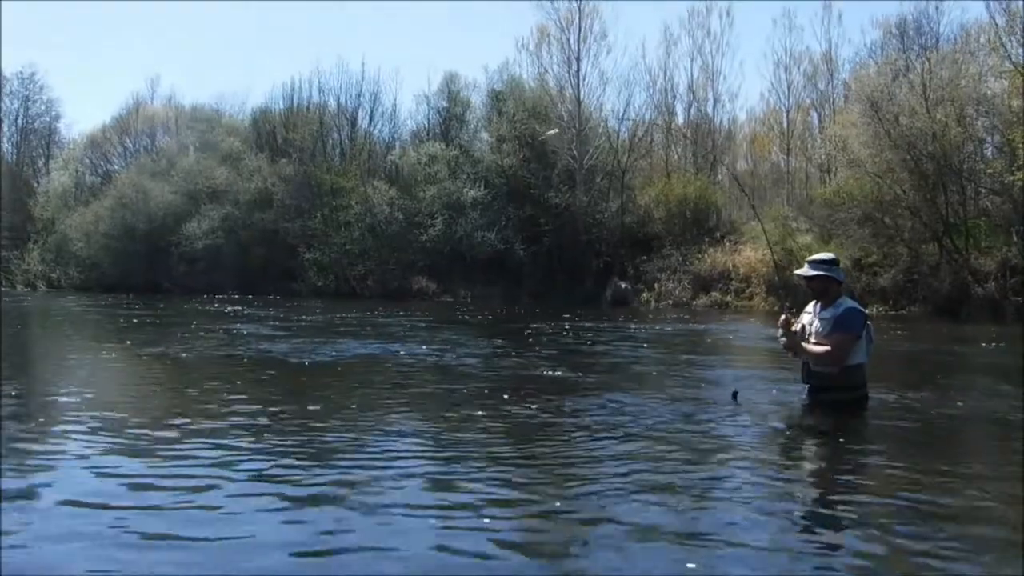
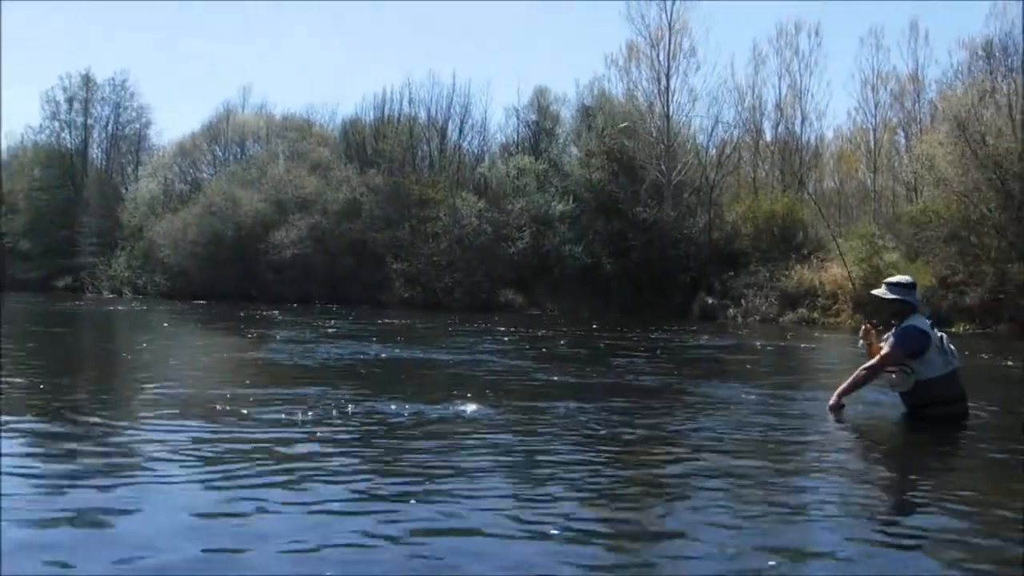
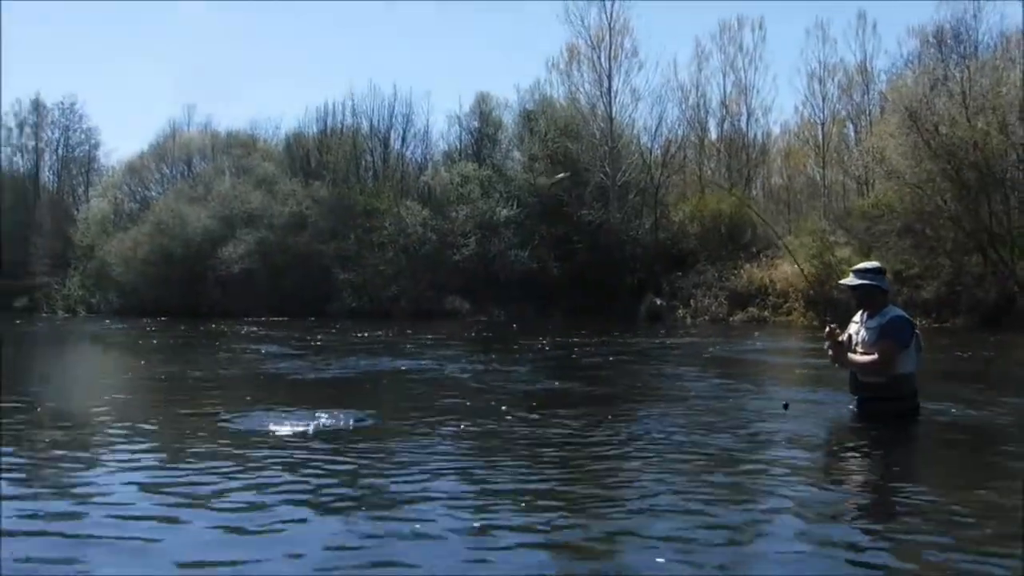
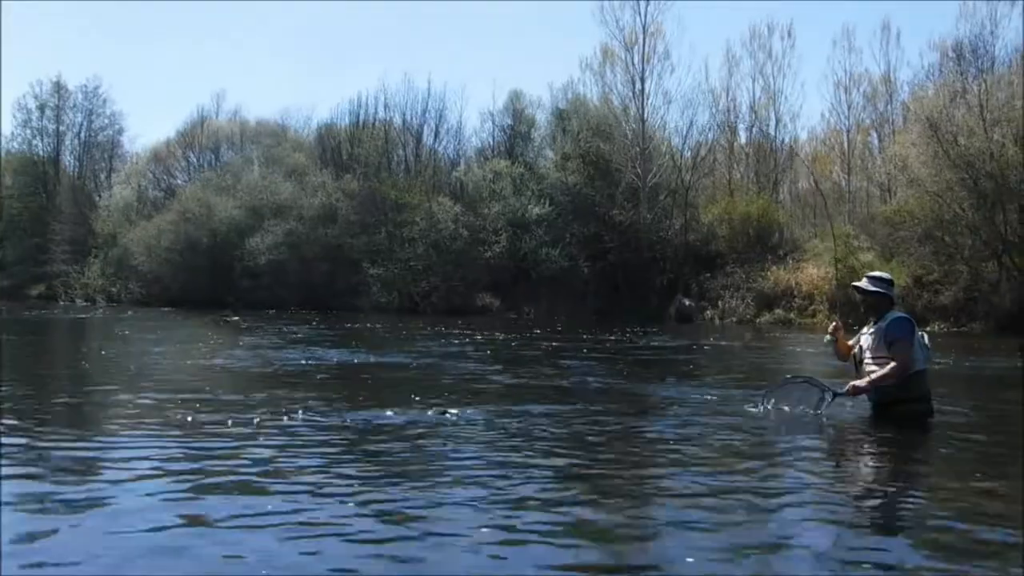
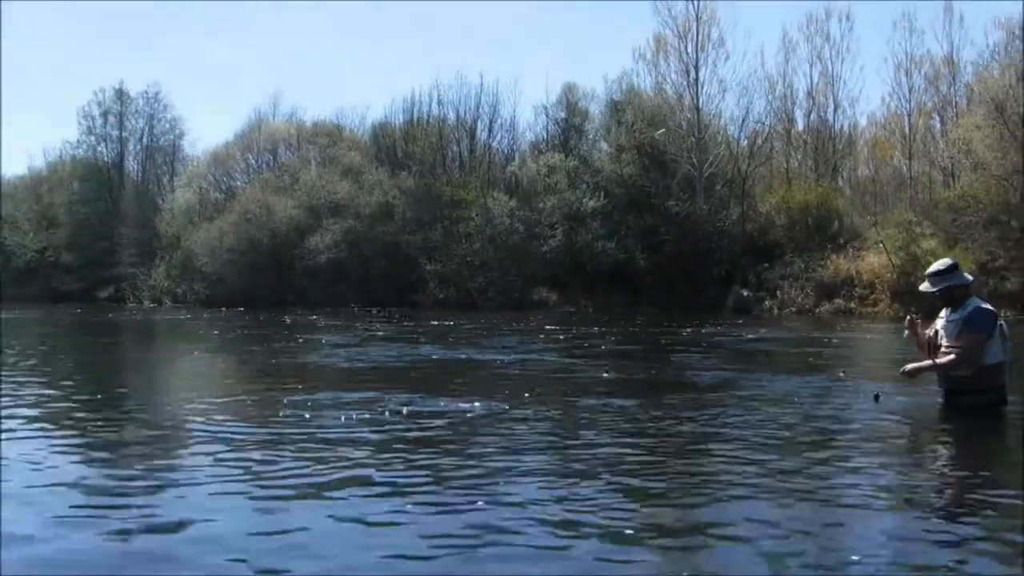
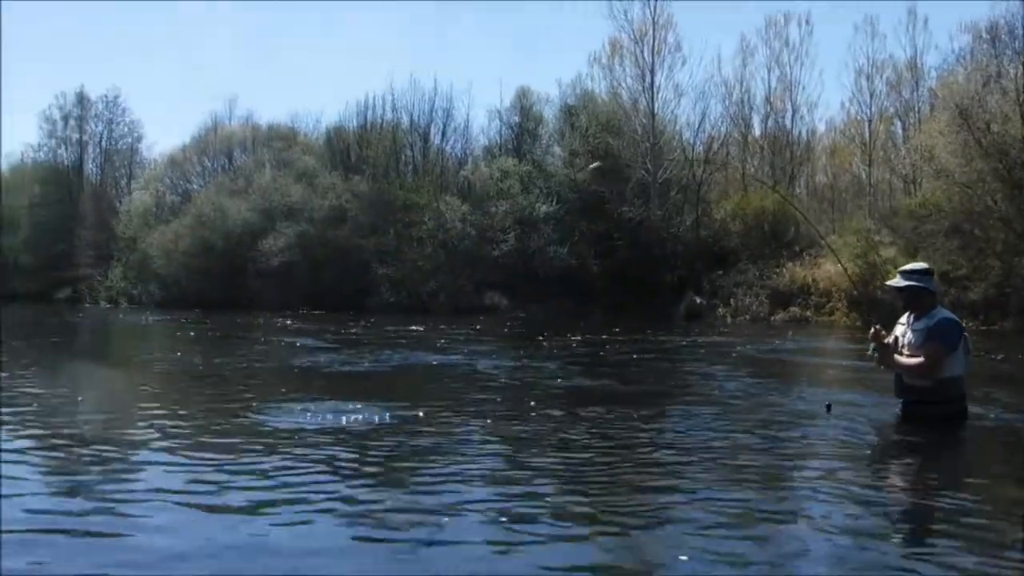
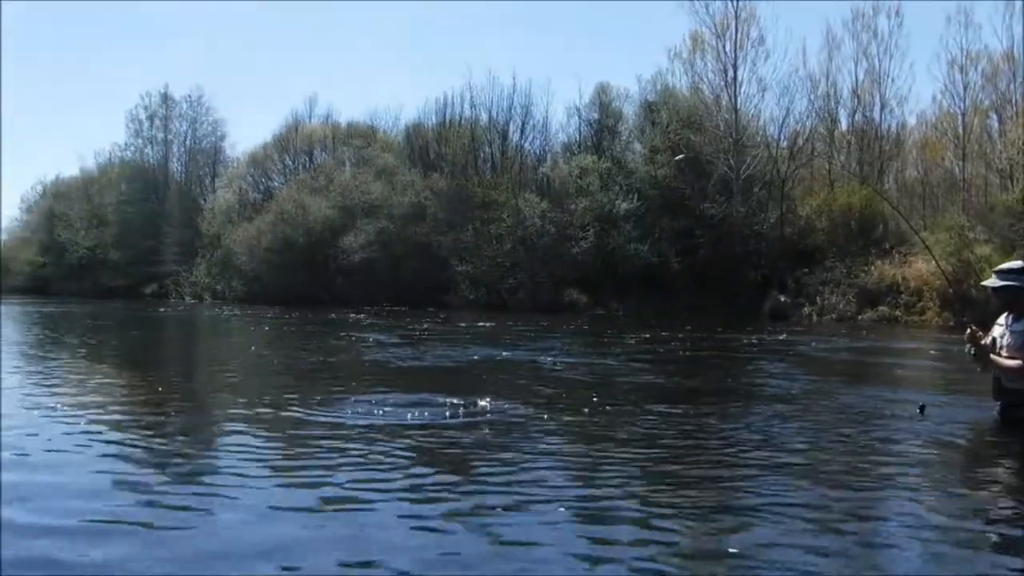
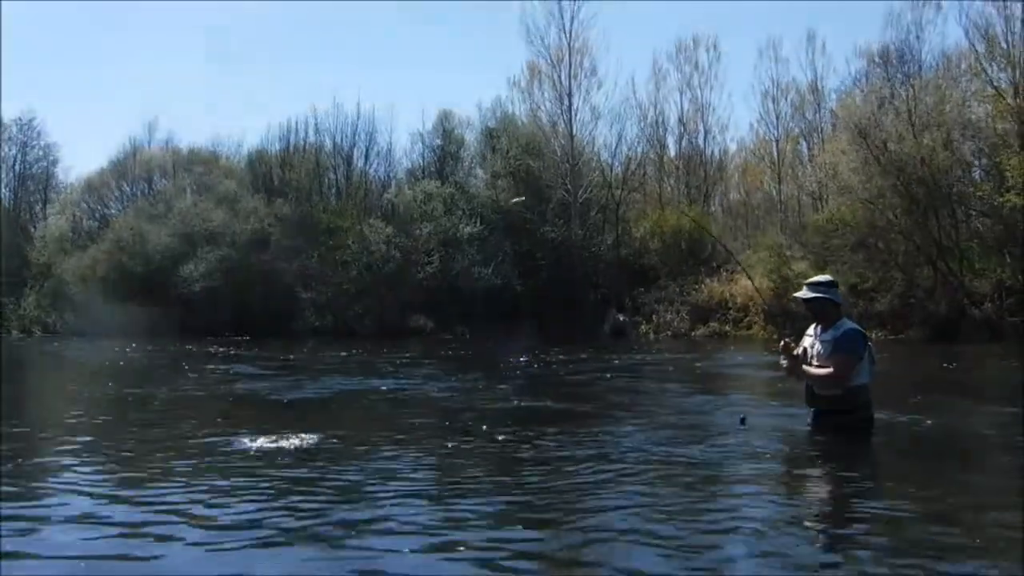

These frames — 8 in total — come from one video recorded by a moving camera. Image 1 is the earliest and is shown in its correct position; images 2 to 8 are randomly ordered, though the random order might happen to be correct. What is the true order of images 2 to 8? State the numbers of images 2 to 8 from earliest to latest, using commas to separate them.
8, 3, 6, 7, 5, 2, 4
